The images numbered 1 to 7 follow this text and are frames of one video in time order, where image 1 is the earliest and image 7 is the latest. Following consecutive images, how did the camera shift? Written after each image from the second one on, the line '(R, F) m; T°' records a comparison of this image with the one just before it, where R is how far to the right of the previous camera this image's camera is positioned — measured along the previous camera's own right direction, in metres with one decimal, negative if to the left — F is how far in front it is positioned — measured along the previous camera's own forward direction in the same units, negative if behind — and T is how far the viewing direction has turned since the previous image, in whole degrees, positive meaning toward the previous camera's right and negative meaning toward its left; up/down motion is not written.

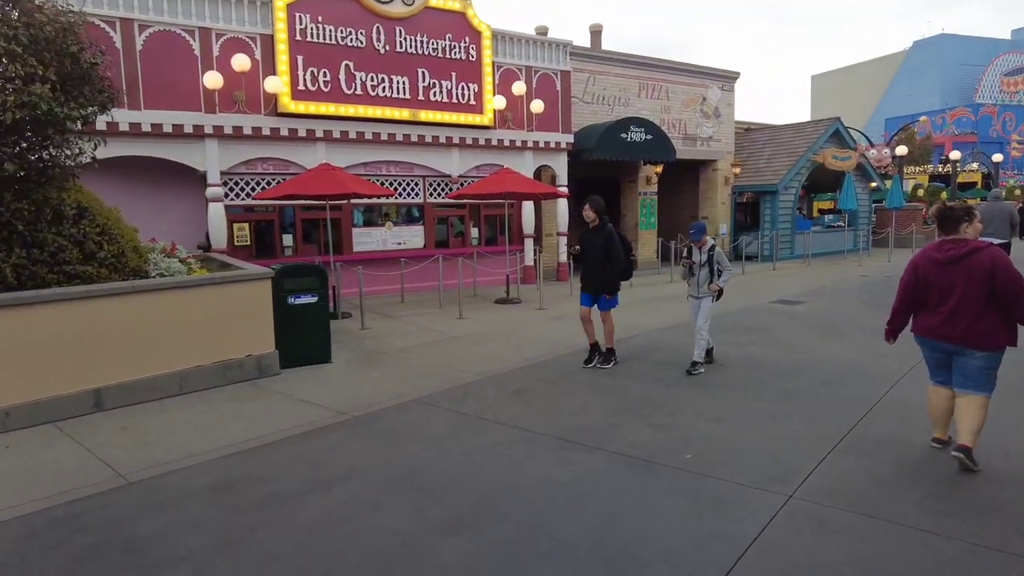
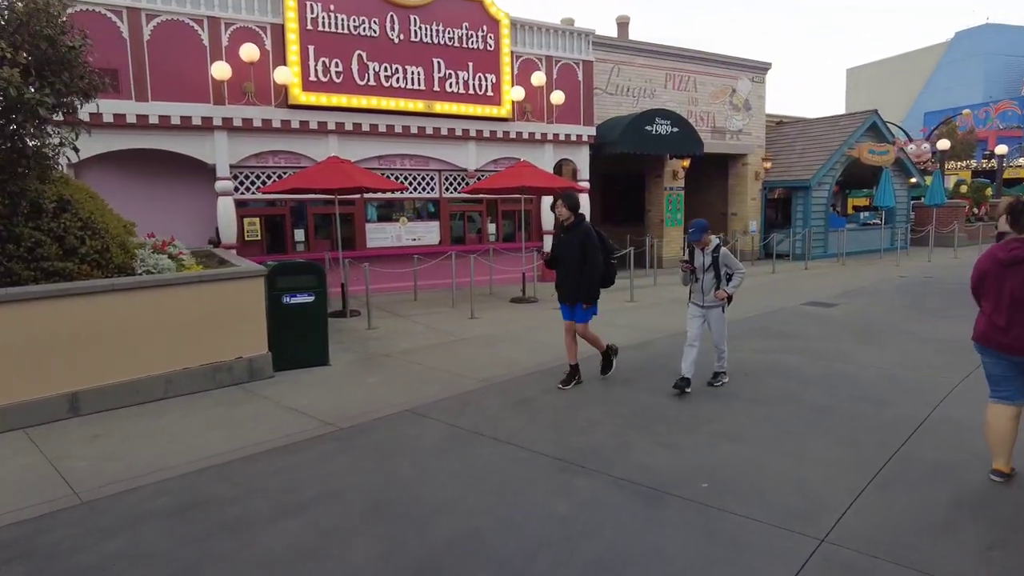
(+0.2, +0.6) m; -2°
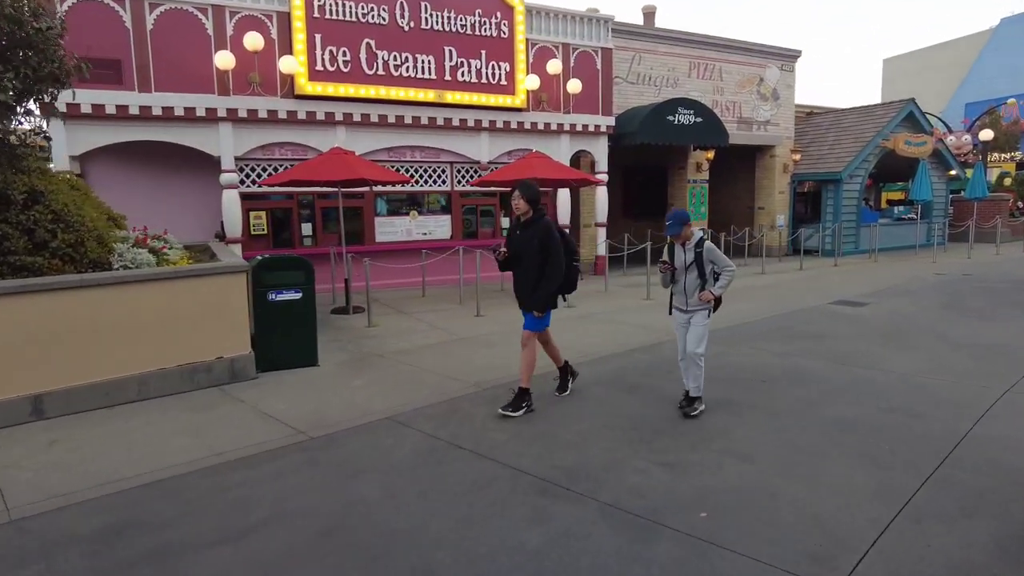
(+0.3, +0.5) m; -2°
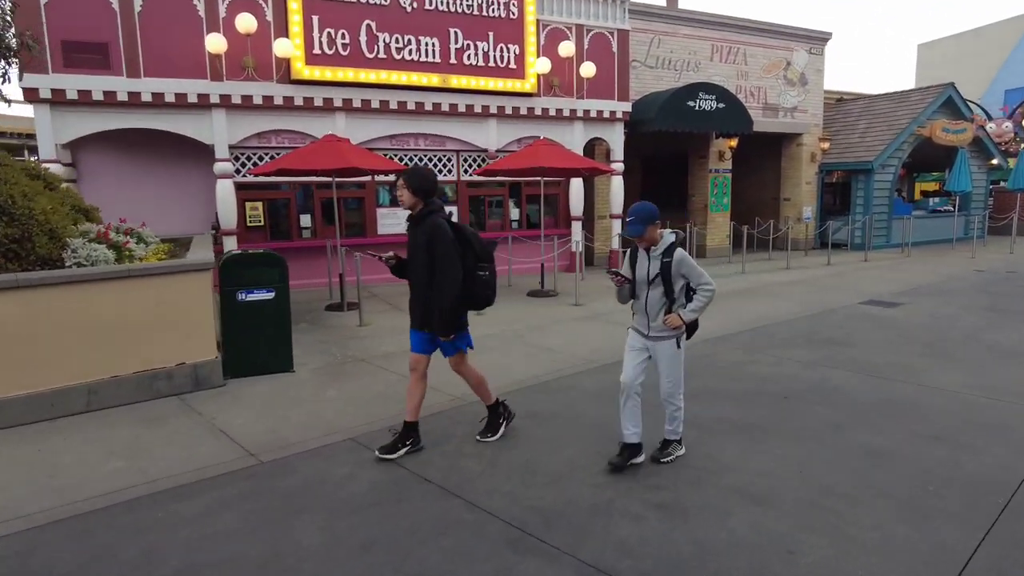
(+0.3, +0.7) m; -2°
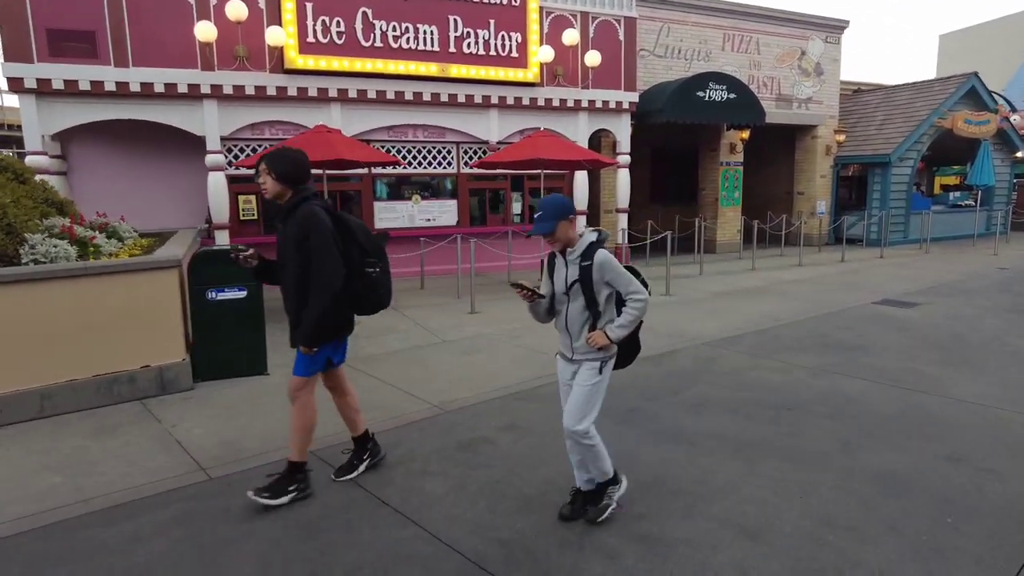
(+0.3, +0.4) m; -1°
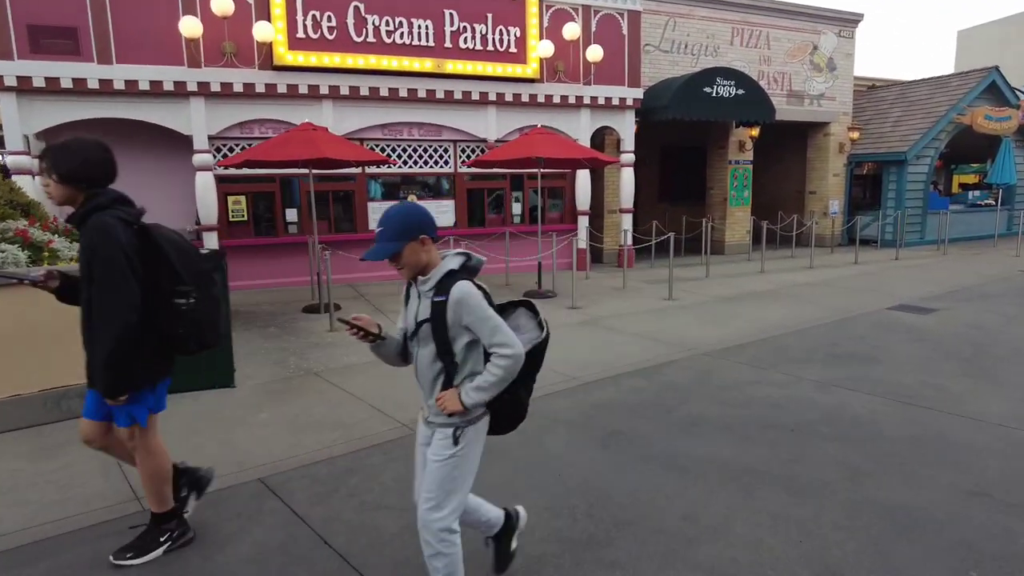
(+0.3, +0.5) m; -1°
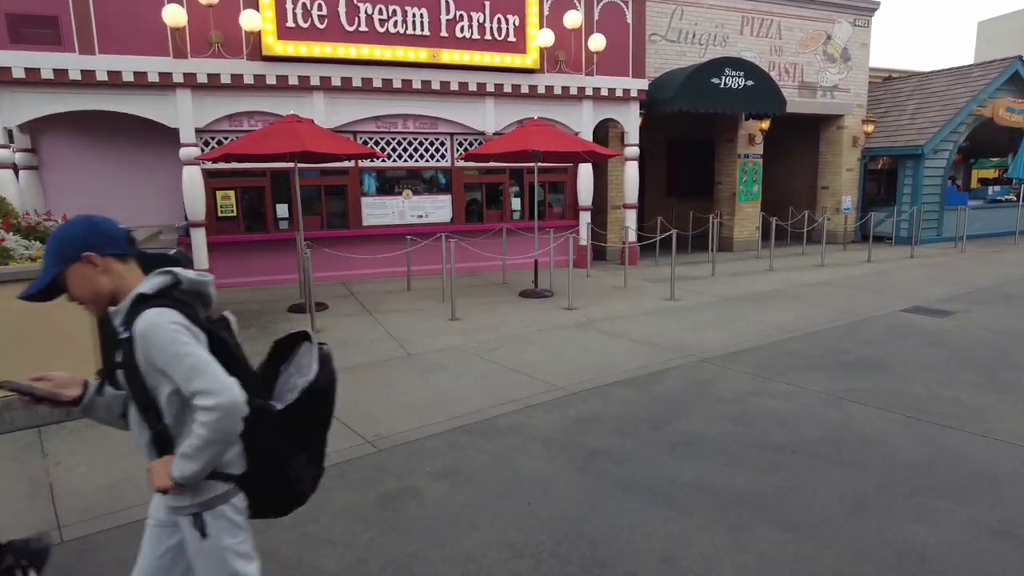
(+0.3, +0.4) m; -1°
